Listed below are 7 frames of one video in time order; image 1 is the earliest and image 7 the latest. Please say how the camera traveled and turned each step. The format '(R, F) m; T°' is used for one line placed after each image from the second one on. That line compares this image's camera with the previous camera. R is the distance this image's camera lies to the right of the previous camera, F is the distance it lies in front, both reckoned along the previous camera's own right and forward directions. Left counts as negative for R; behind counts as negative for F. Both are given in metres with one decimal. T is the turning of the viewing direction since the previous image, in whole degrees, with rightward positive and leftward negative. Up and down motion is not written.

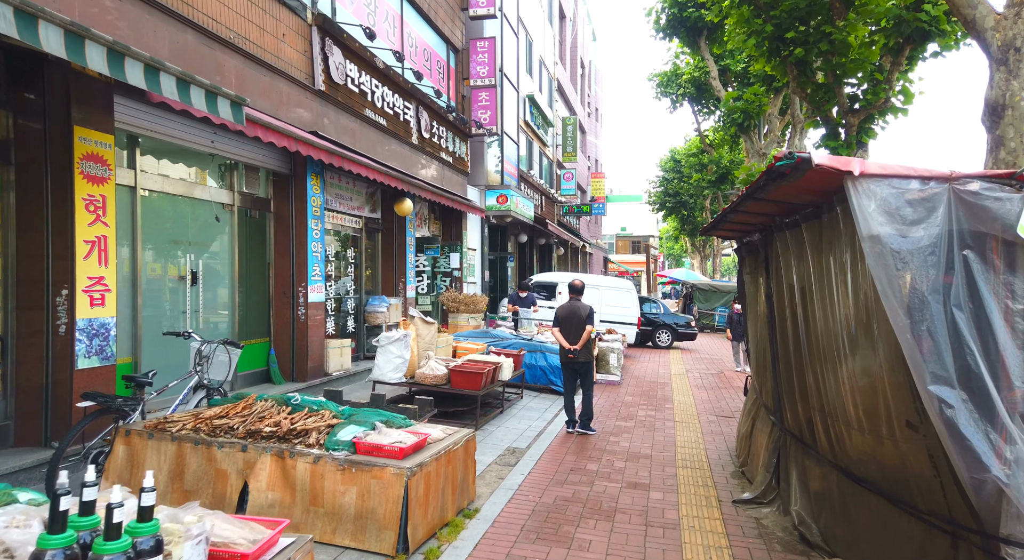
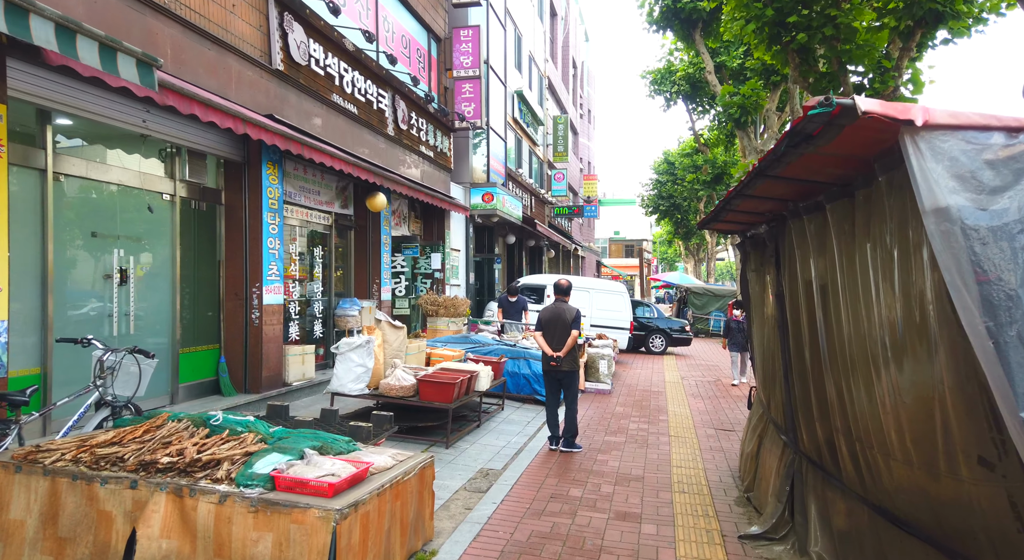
(+0.2, +0.8) m; +1°
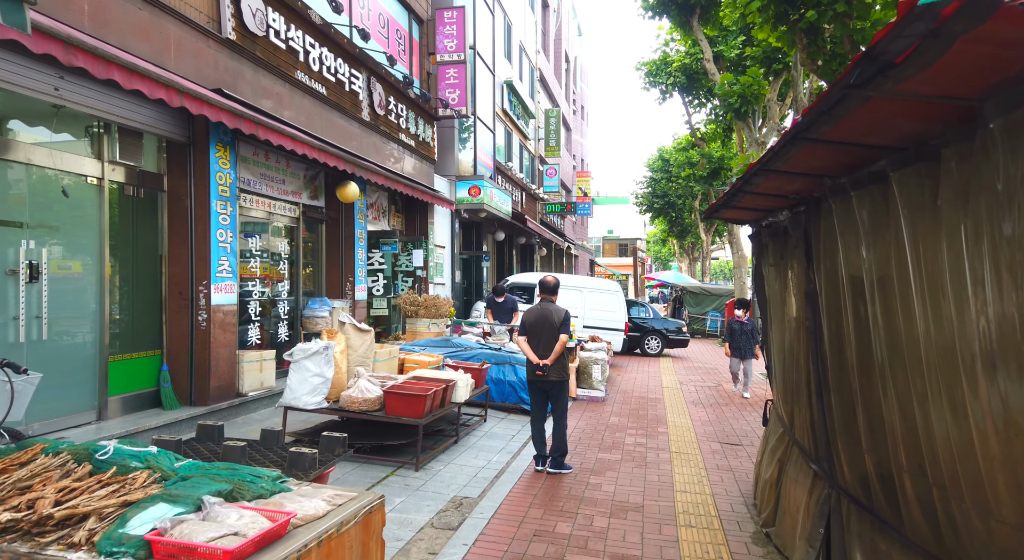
(+0.1, +0.8) m; +1°
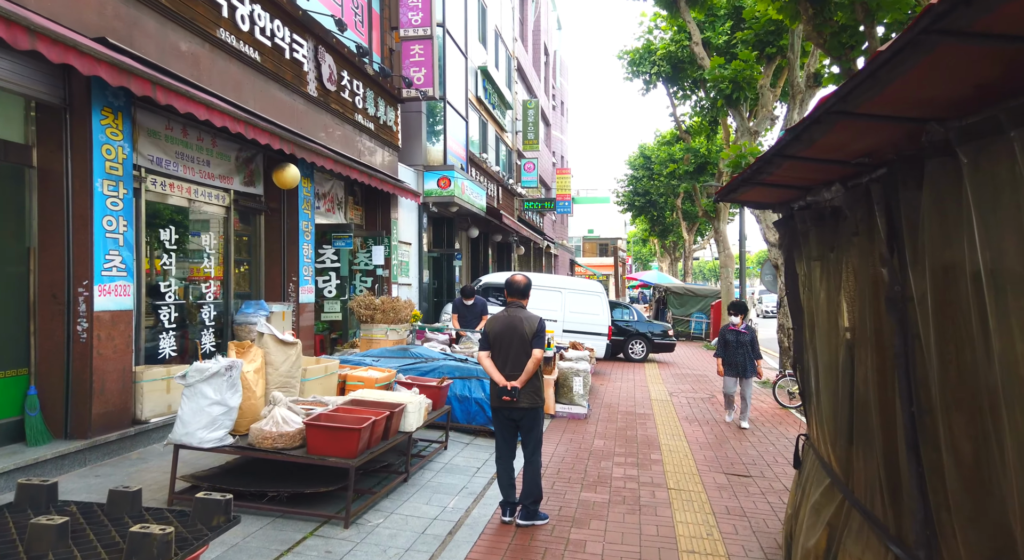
(+0.1, +1.2) m; +2°
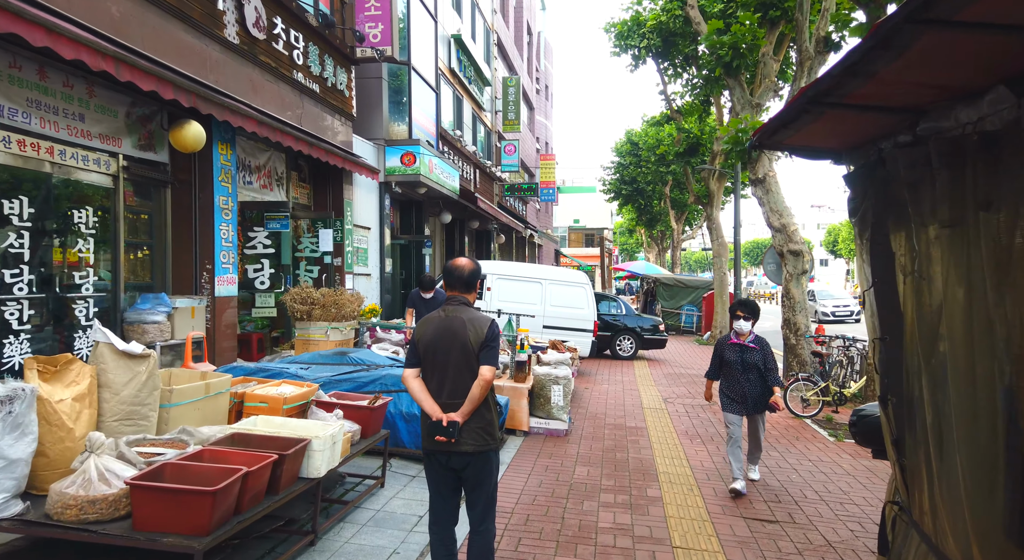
(+0.2, +1.5) m; +1°
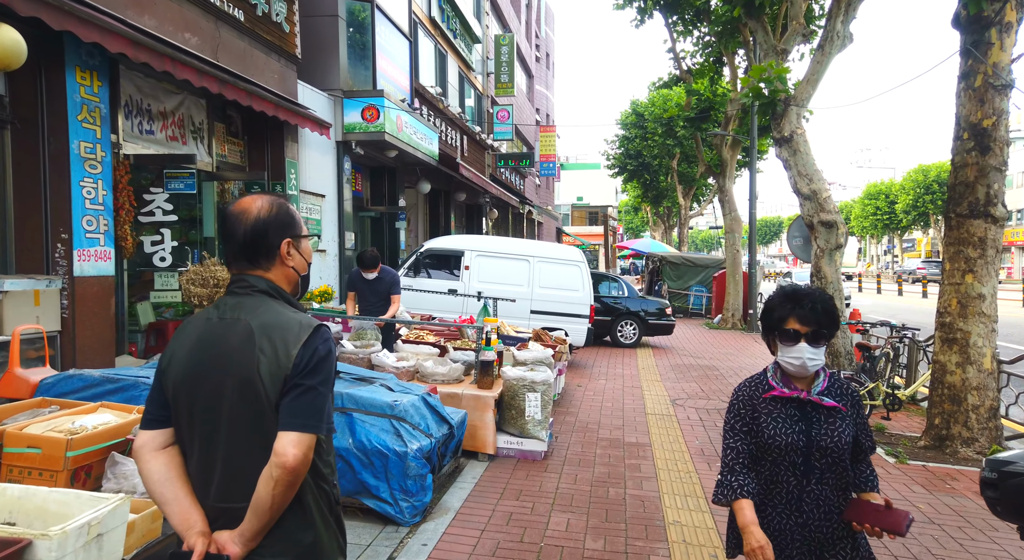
(+0.4, +1.7) m; 0°
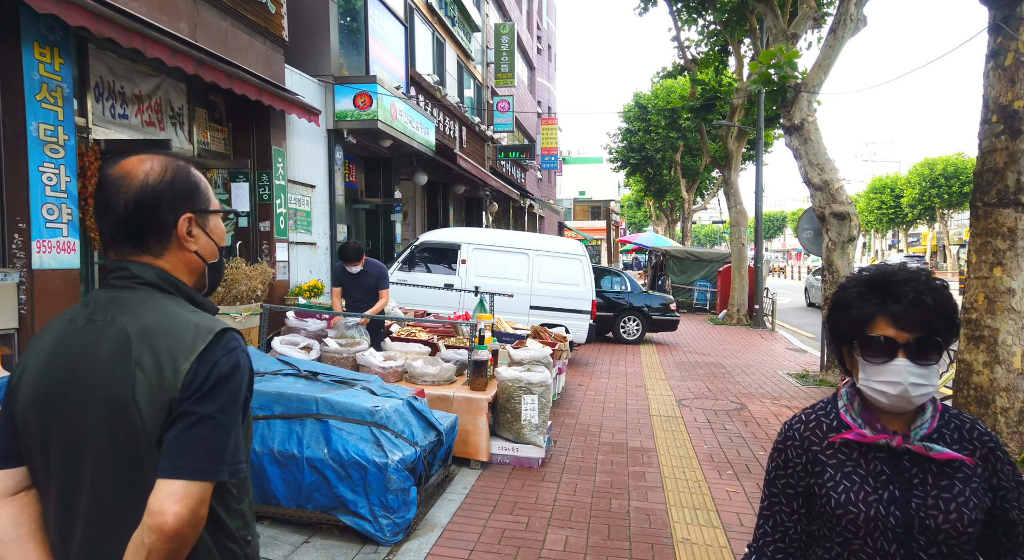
(+0.1, +0.4) m; 0°
